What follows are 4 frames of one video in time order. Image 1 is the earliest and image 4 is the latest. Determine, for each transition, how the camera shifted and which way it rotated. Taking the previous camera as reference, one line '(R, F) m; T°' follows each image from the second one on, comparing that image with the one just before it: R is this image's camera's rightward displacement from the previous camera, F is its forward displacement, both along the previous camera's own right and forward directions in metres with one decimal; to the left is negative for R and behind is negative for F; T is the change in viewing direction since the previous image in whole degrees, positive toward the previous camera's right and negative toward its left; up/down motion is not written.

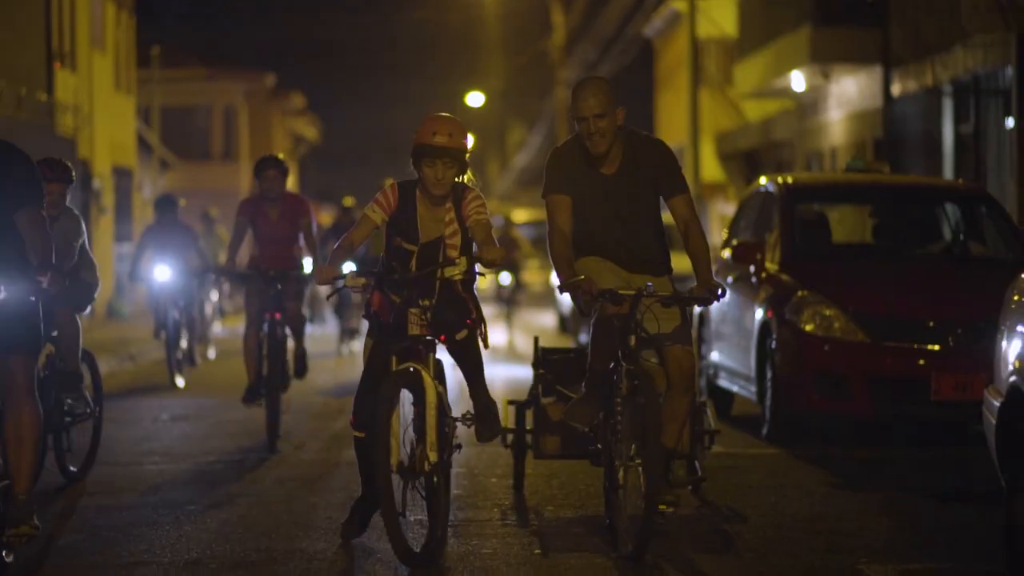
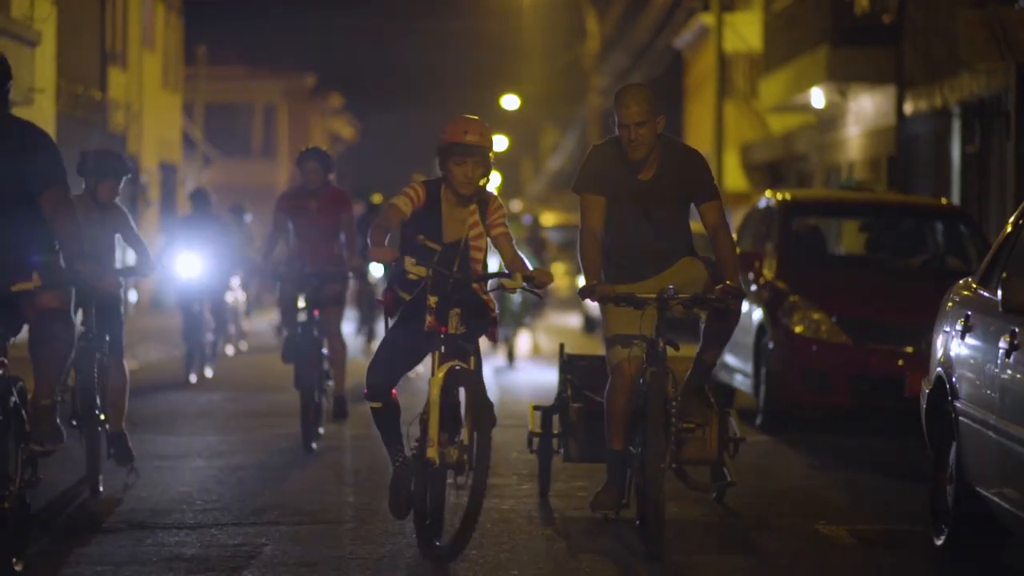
(+0.1, -1.2) m; -1°
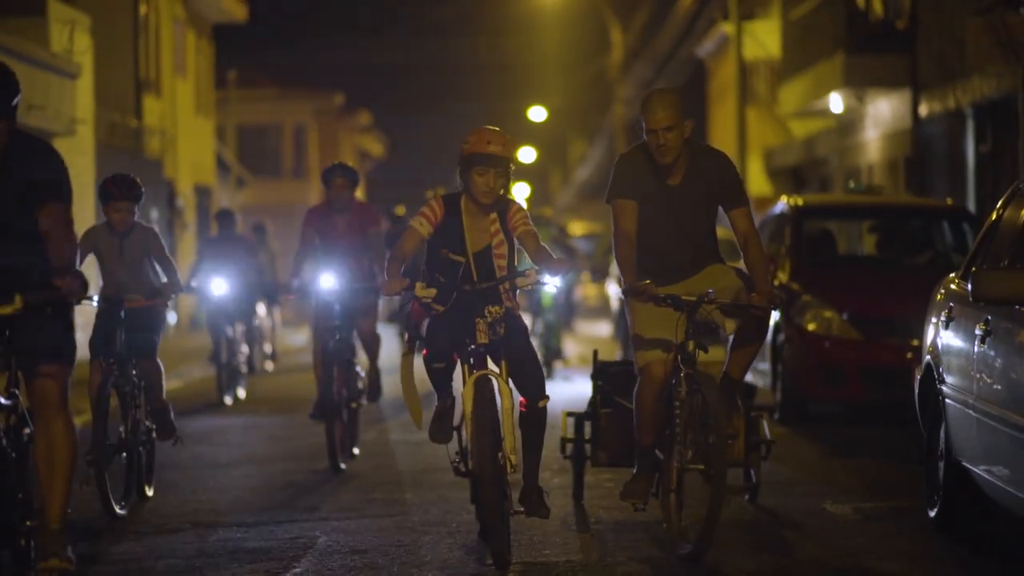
(0.0, -0.7) m; -1°
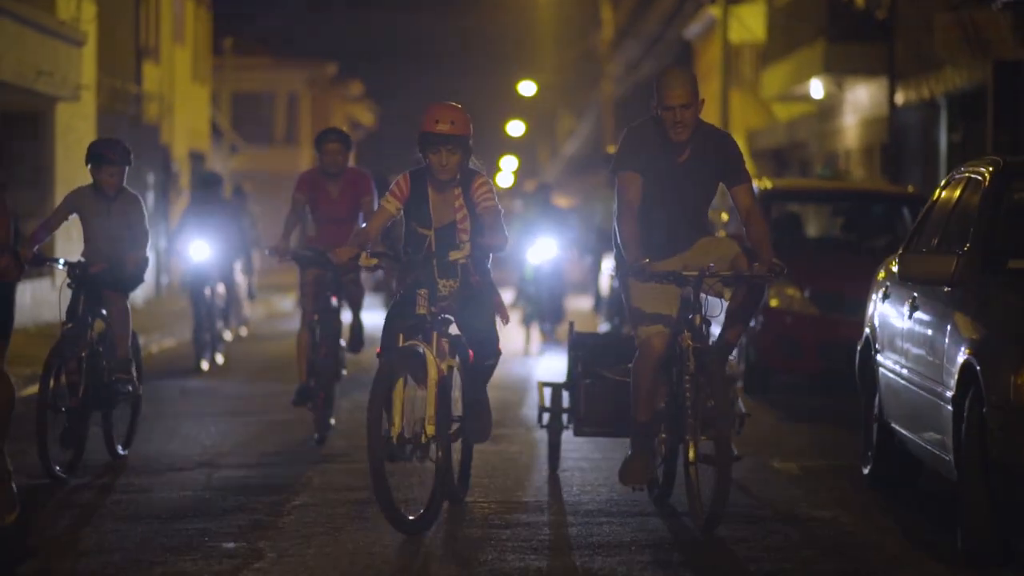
(0.0, -0.8) m; +1°
